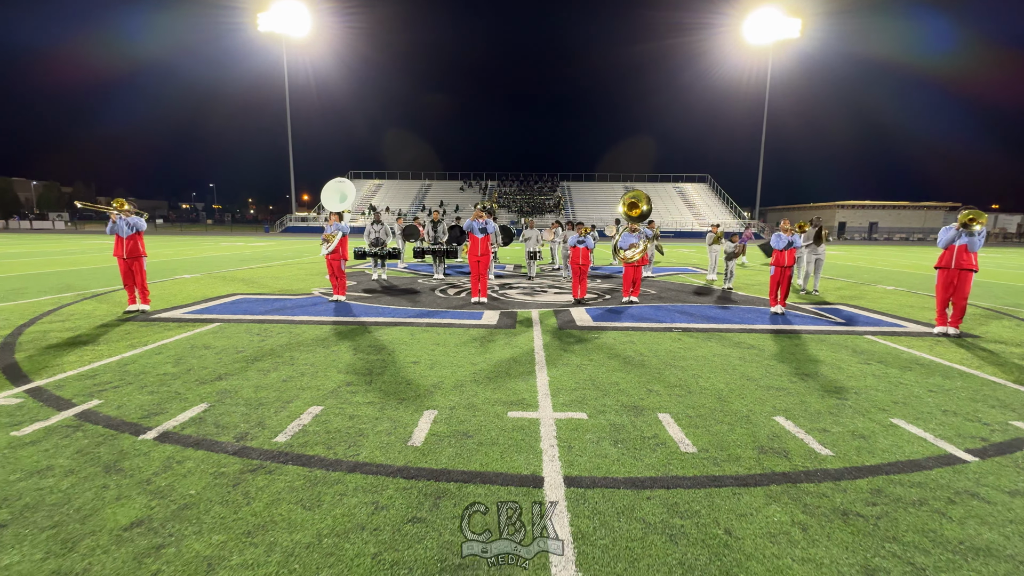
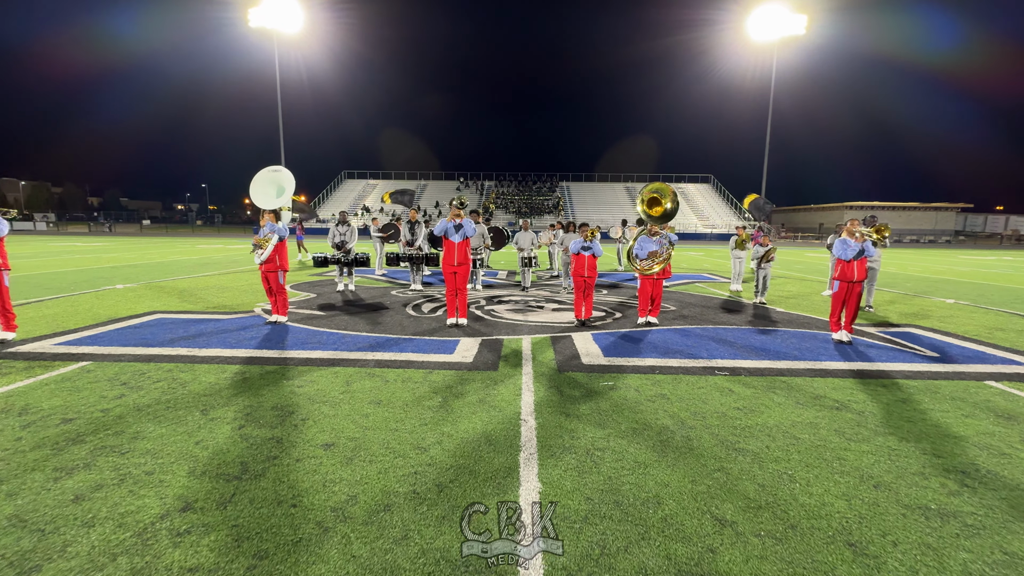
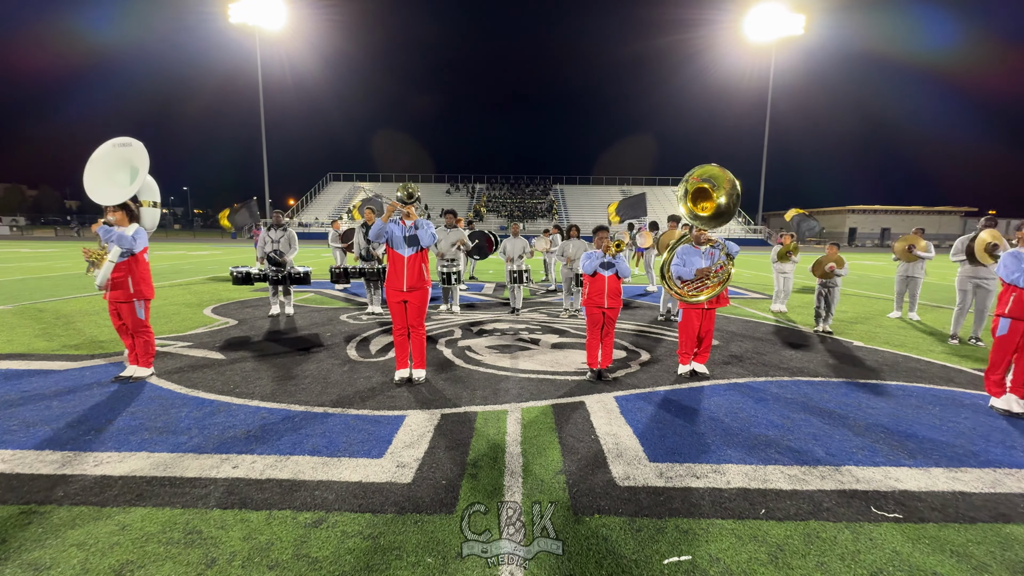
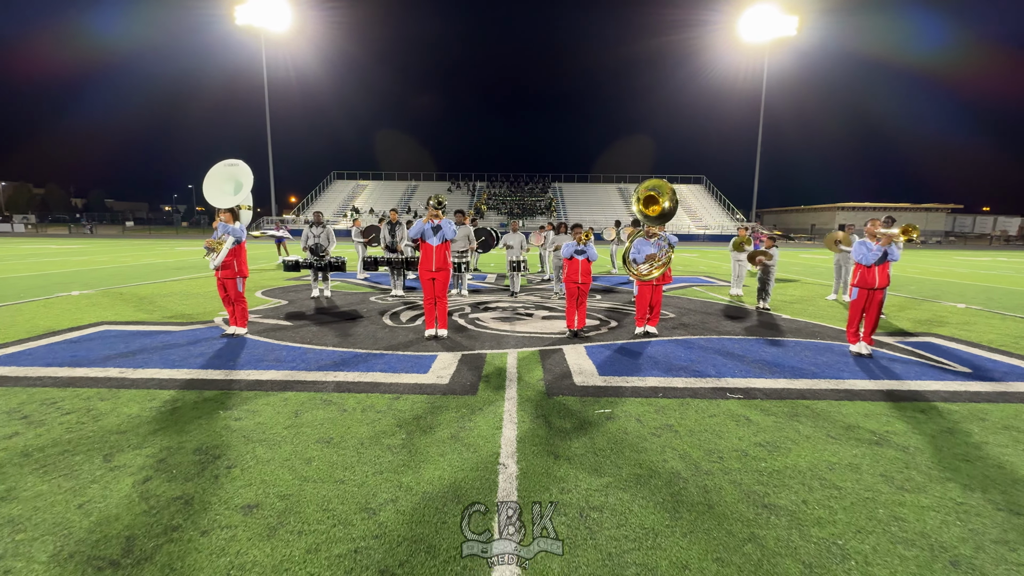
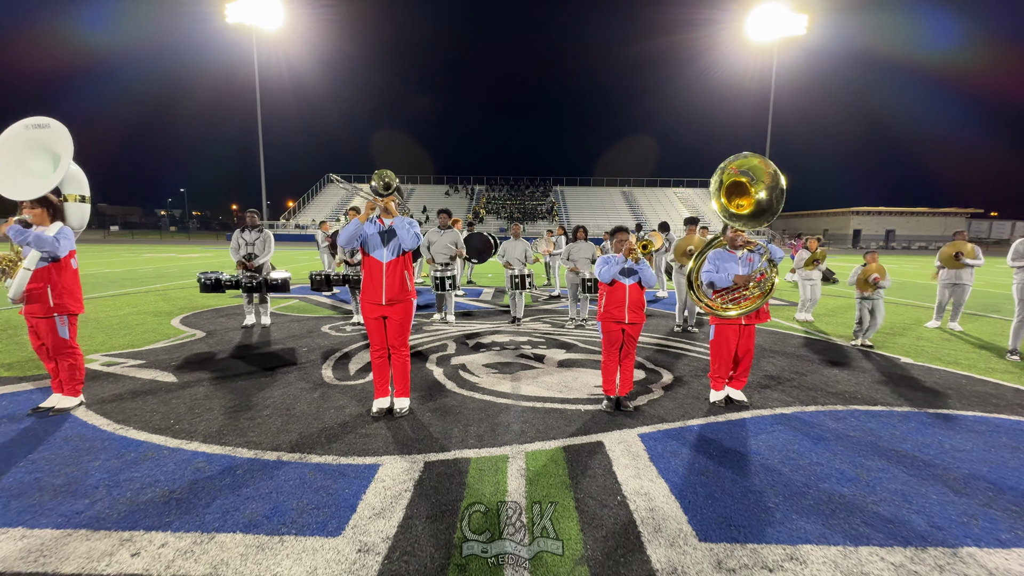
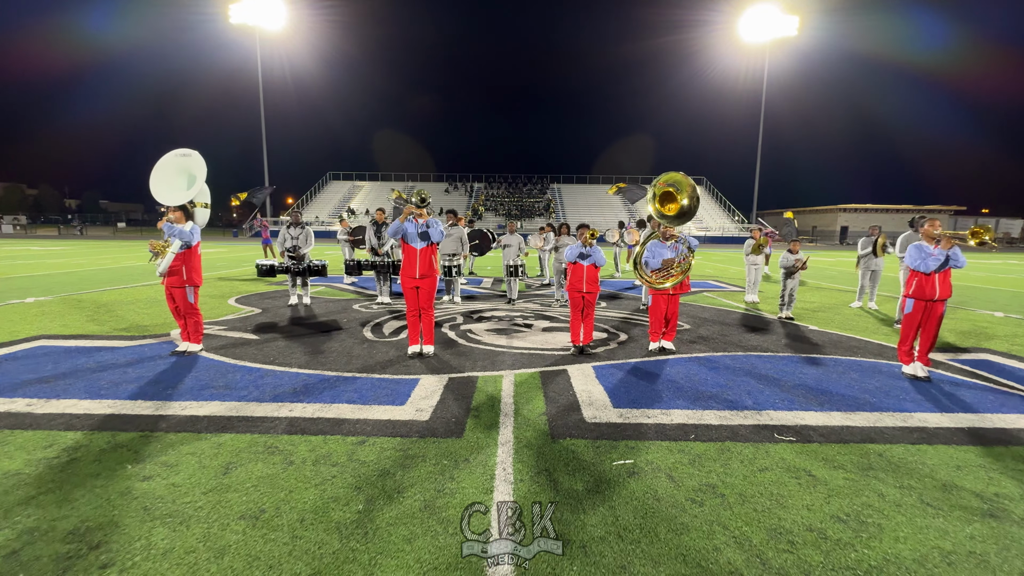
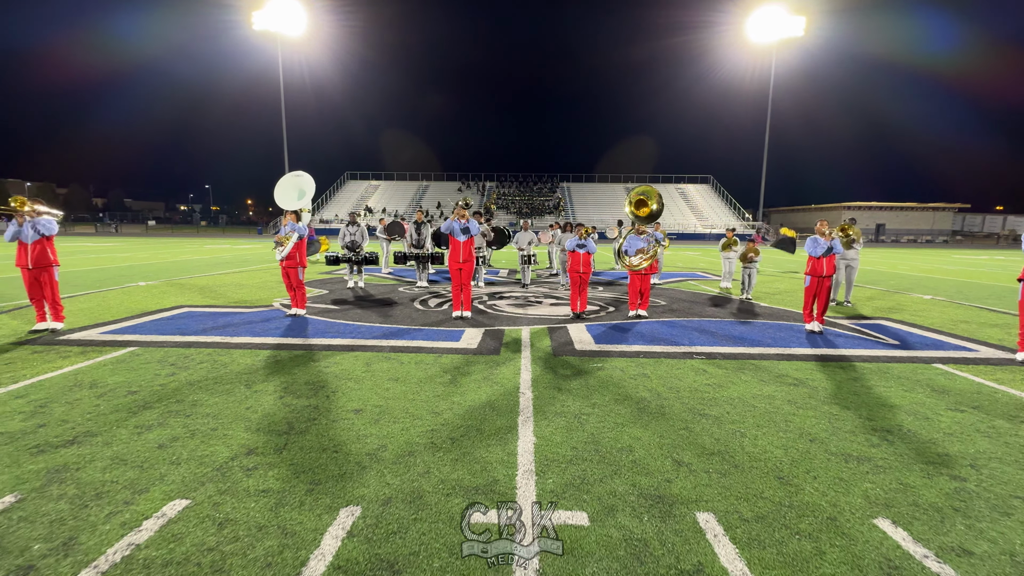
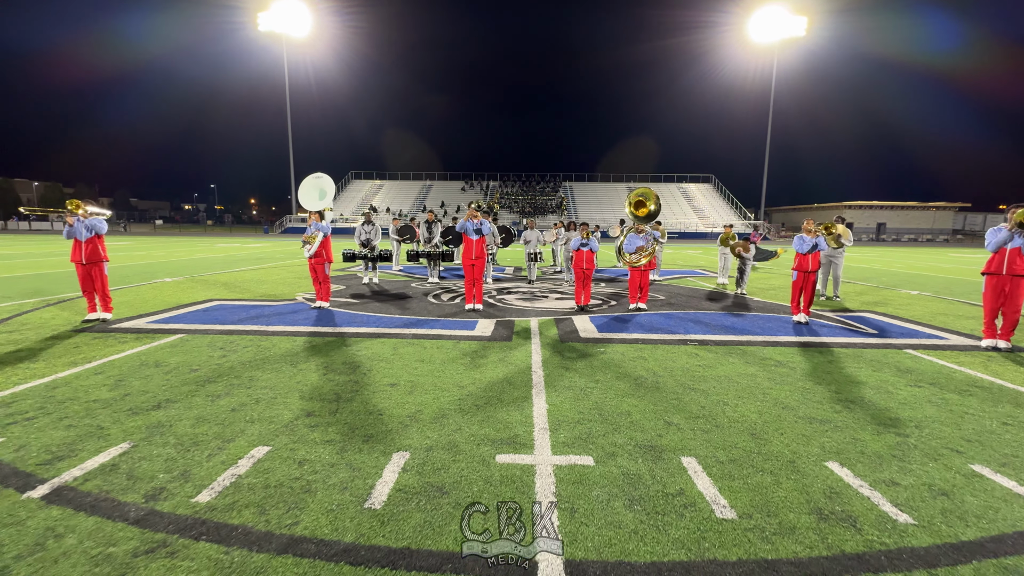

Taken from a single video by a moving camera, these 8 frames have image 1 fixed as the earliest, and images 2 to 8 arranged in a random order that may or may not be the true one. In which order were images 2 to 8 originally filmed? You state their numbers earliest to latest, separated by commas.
8, 7, 2, 4, 6, 3, 5
